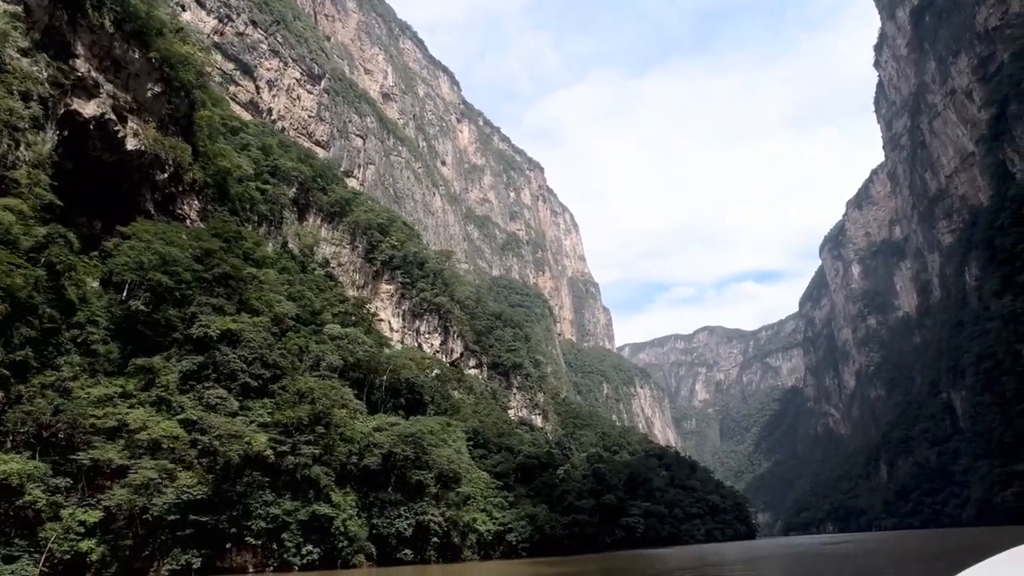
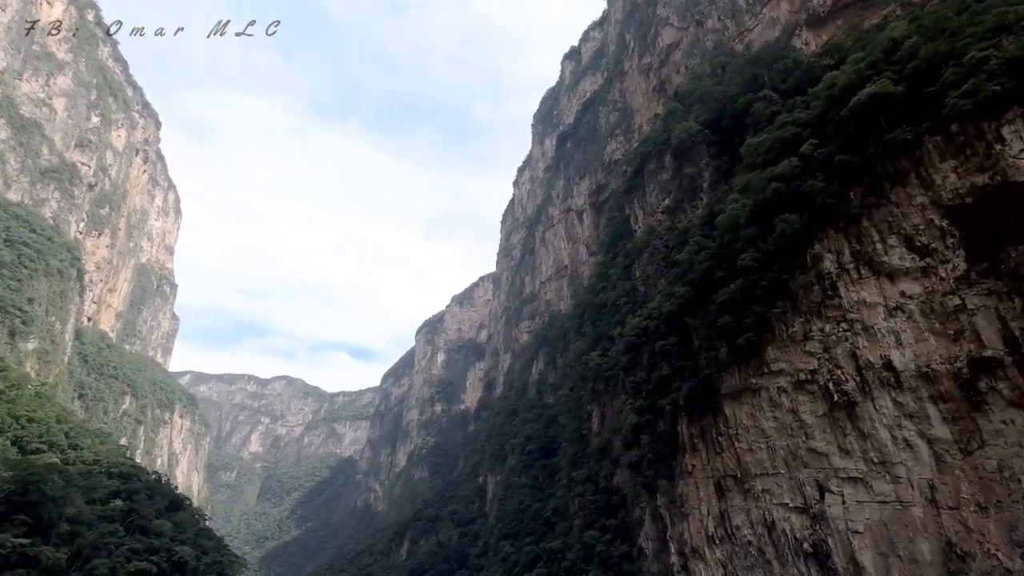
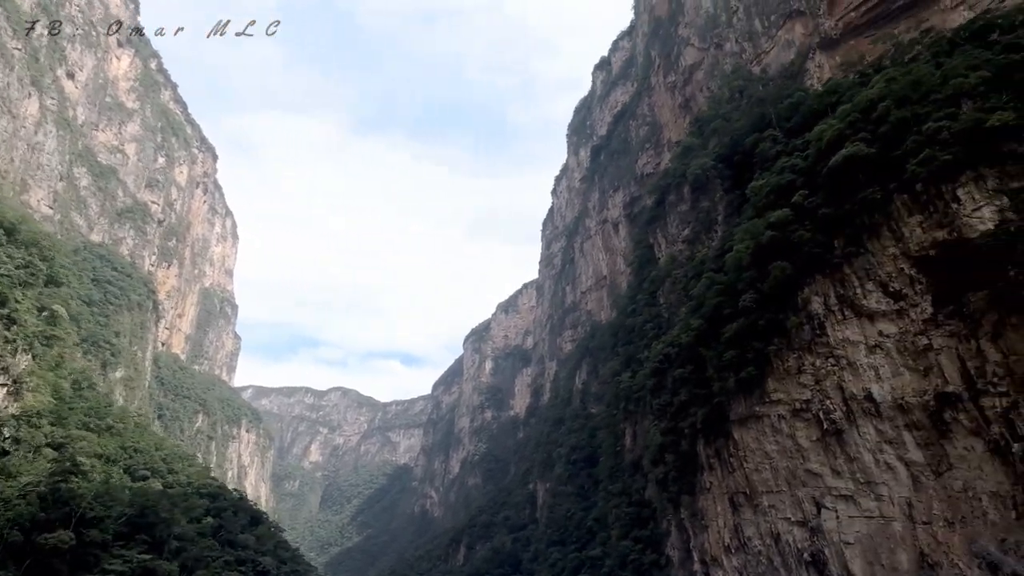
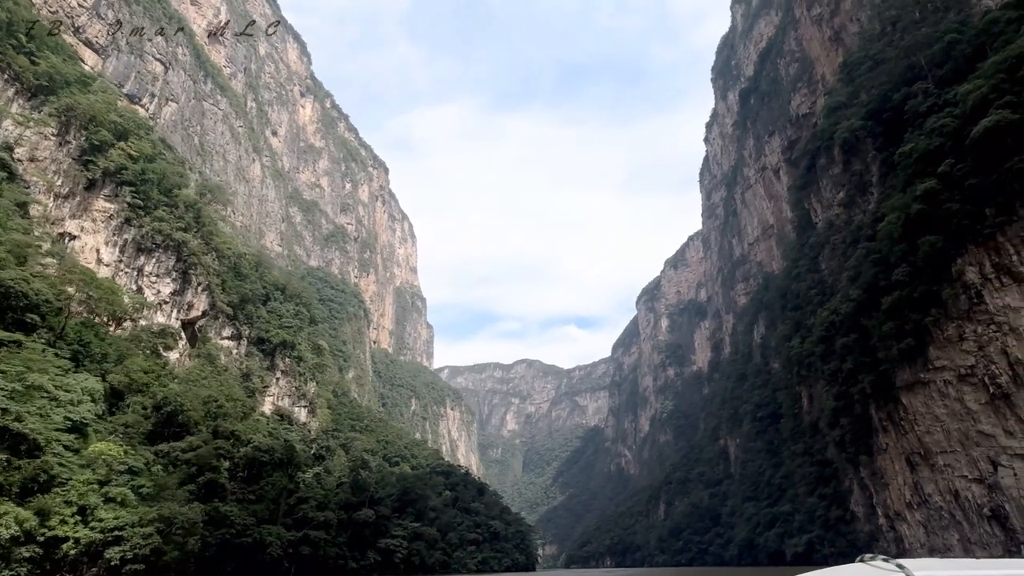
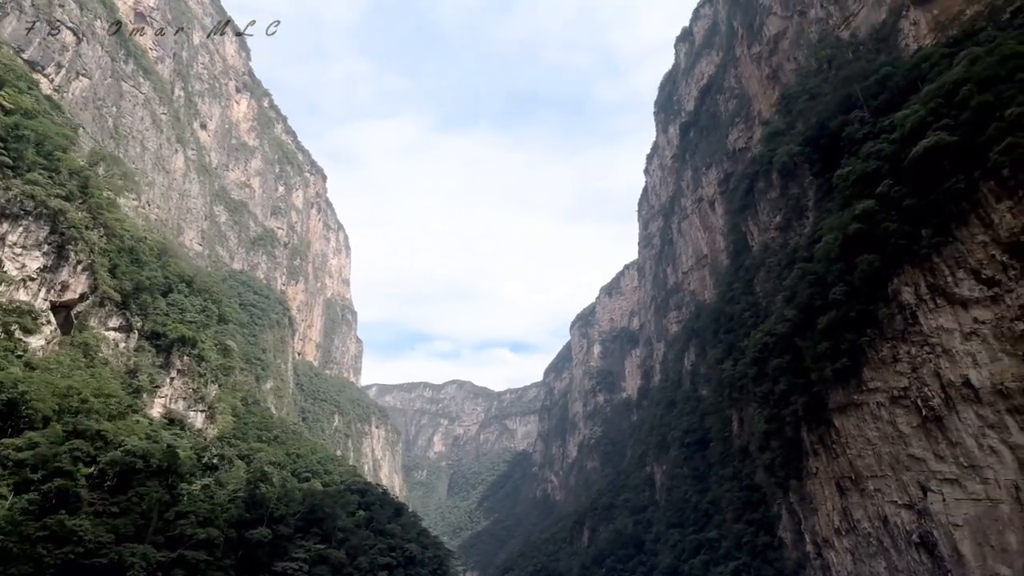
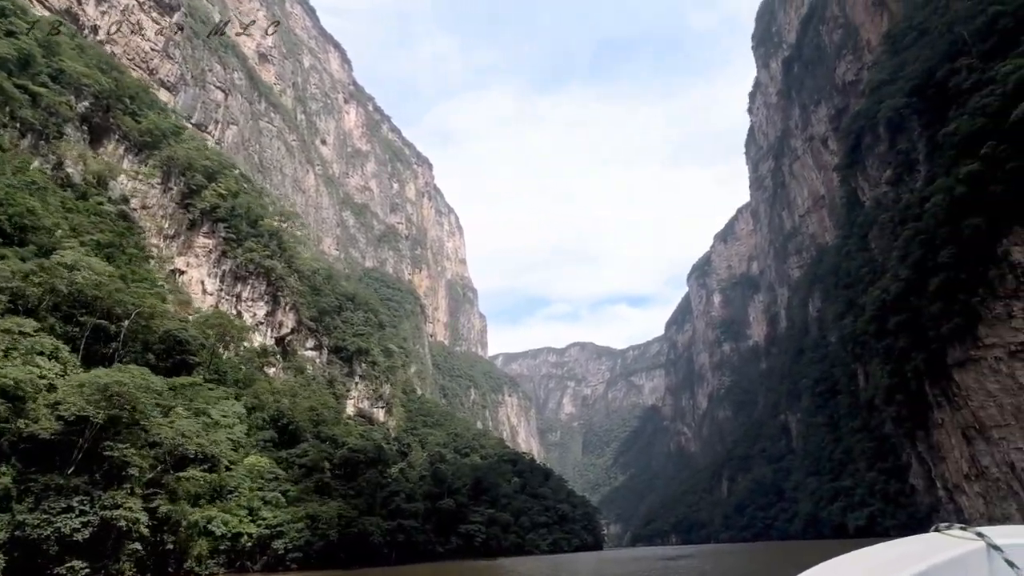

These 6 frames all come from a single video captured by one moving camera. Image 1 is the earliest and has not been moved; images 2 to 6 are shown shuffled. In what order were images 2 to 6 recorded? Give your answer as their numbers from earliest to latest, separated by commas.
6, 4, 5, 3, 2
